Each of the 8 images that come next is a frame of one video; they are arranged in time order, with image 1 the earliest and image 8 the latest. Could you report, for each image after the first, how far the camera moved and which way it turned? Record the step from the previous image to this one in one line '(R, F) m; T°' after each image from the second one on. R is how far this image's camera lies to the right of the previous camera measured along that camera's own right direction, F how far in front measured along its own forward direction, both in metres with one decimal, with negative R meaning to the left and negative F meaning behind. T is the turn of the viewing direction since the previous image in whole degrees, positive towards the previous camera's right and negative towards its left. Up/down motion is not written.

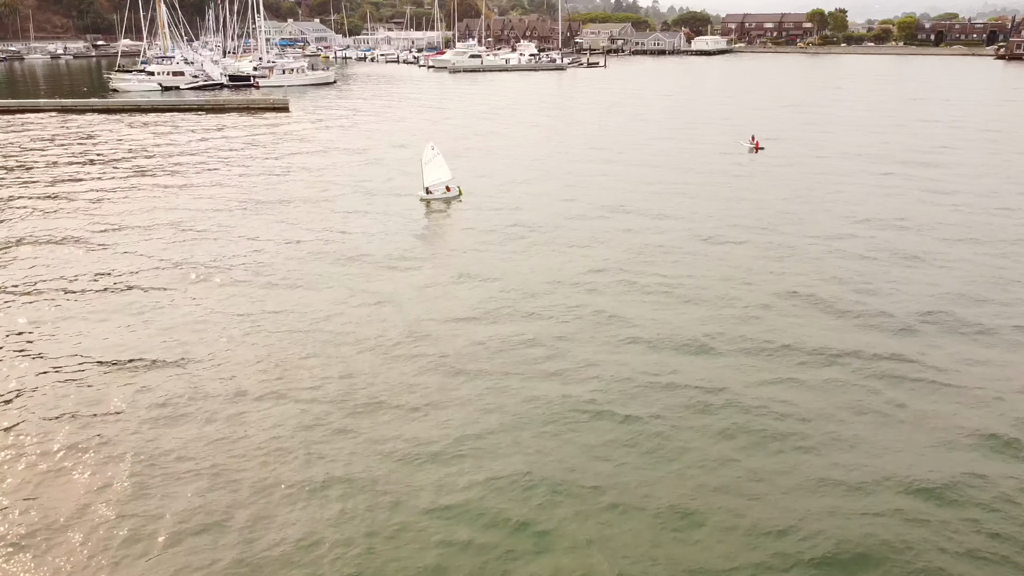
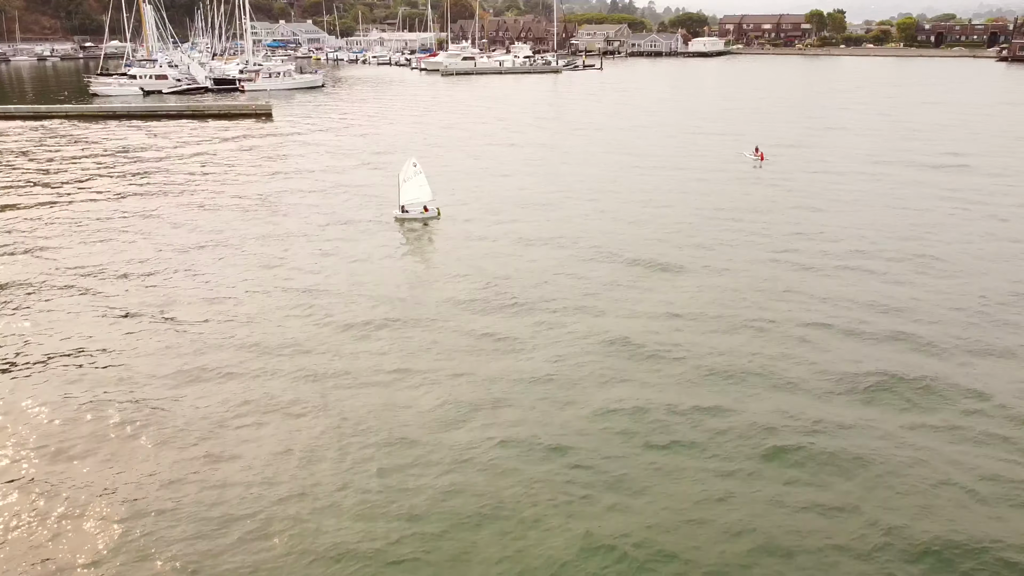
(+0.3, +2.3) m; 0°
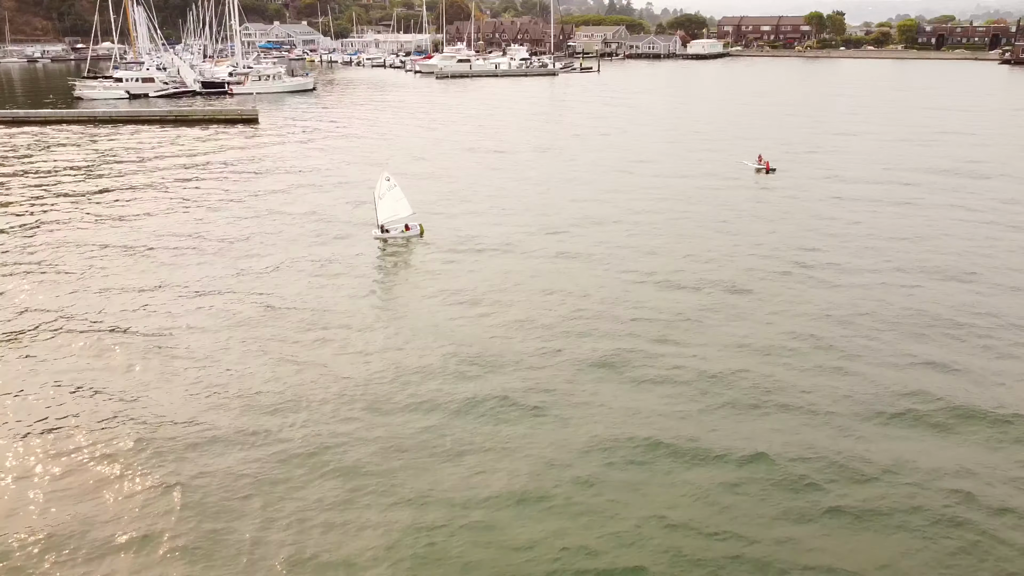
(+0.2, +1.8) m; 0°
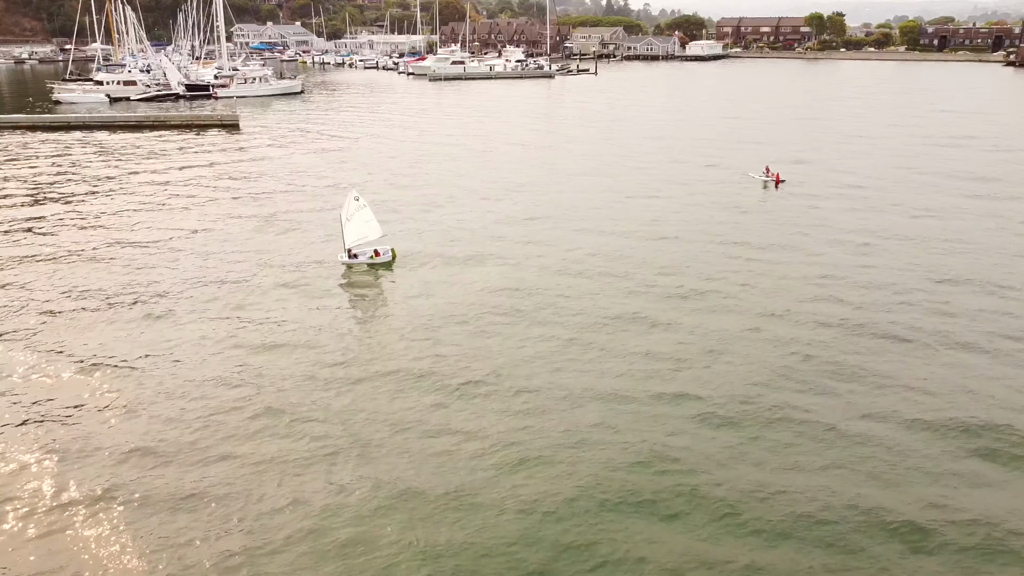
(+0.3, +2.5) m; 0°
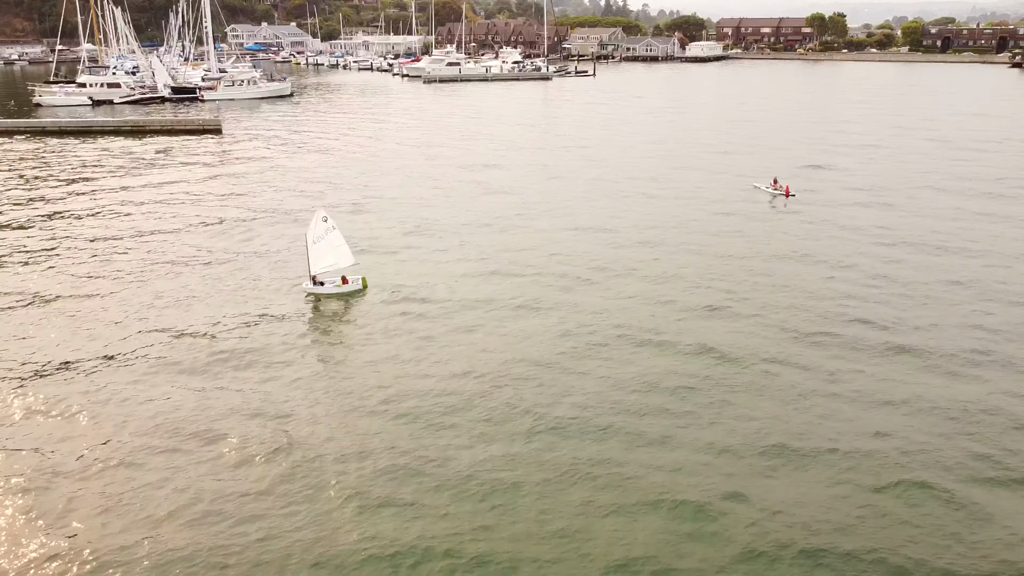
(+0.2, +2.2) m; 0°
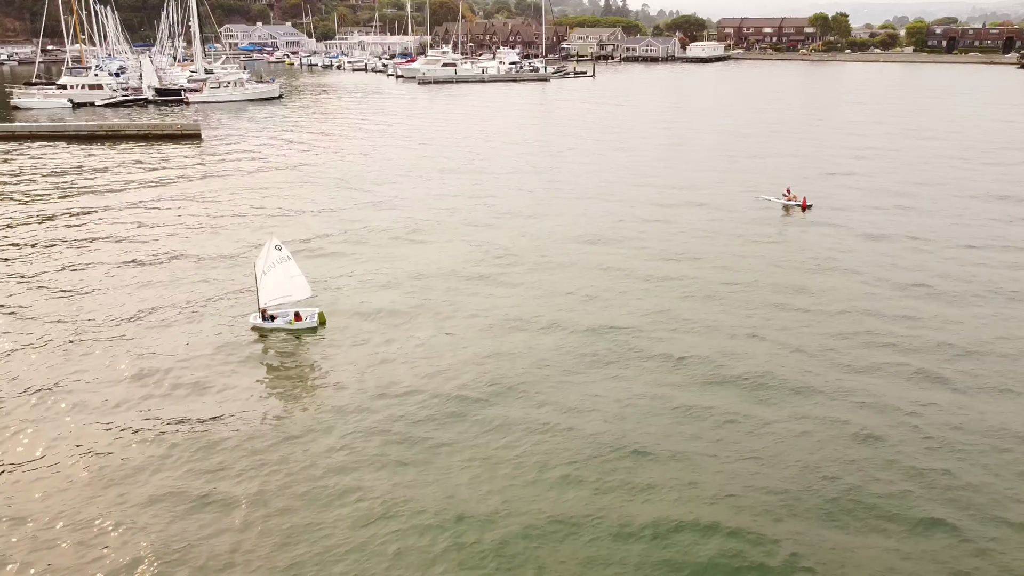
(+0.3, +2.6) m; 0°
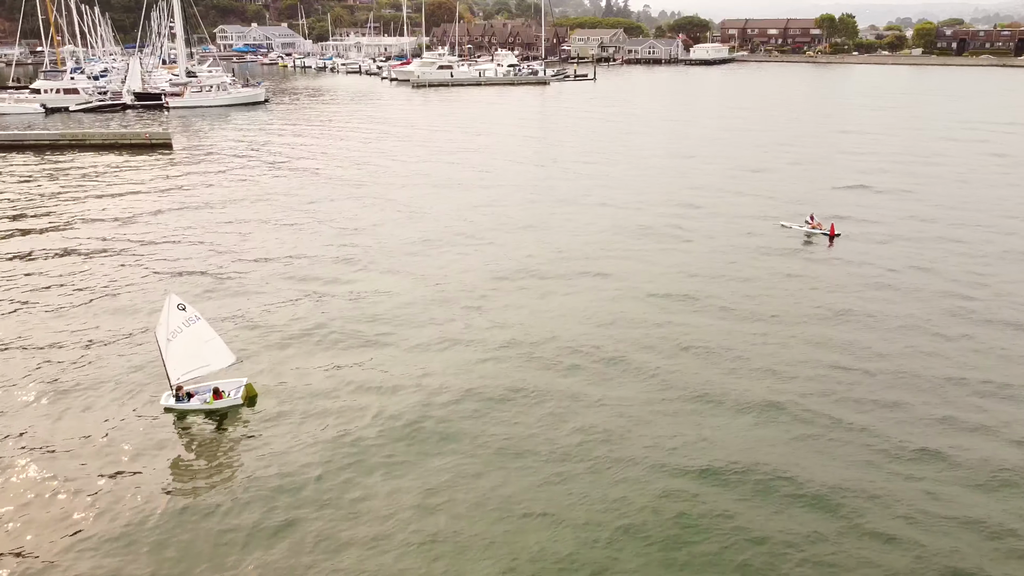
(+0.4, +3.5) m; 0°
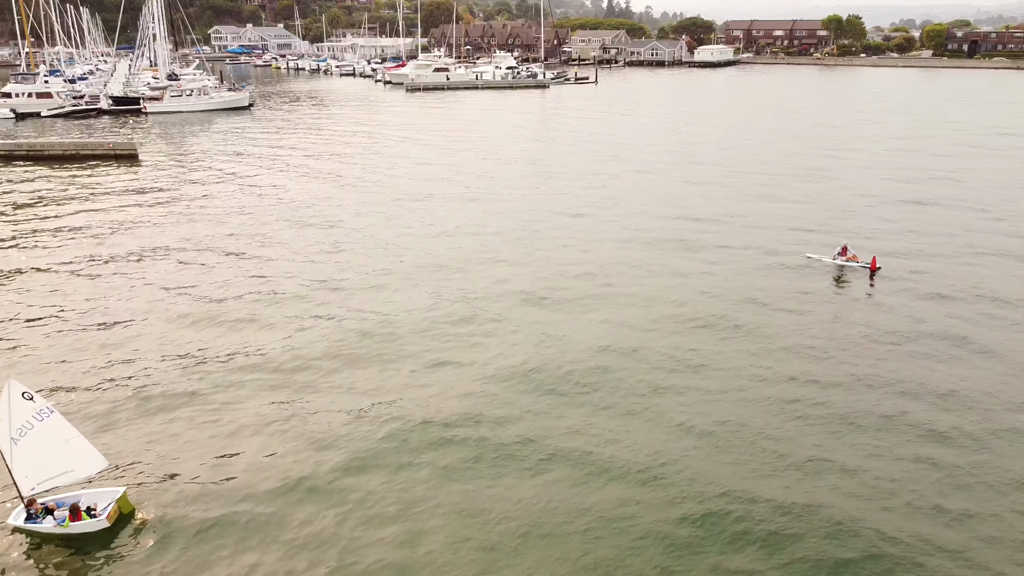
(+0.3, +3.6) m; 0°
